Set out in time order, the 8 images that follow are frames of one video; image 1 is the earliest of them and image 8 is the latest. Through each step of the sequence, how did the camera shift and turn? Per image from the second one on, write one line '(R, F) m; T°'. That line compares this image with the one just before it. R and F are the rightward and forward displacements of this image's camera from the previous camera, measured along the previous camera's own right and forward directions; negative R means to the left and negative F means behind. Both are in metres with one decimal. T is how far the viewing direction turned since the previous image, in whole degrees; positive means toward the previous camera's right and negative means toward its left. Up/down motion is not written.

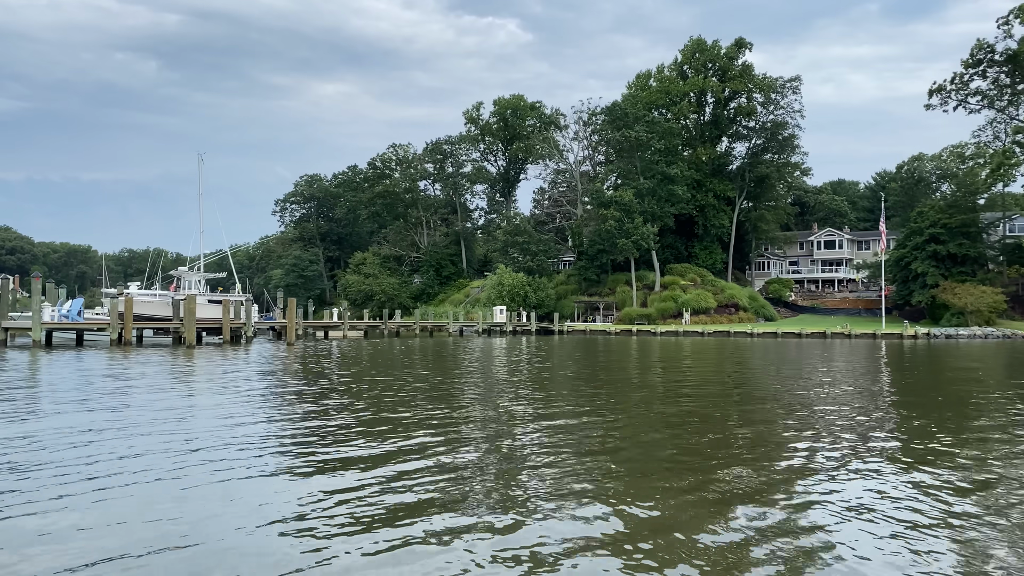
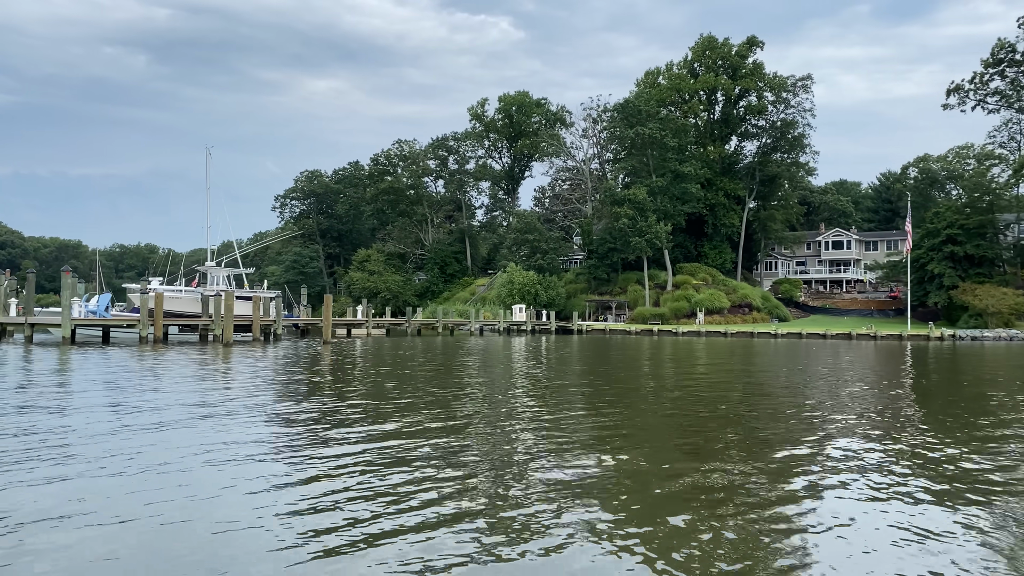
(-1.2, +0.6) m; +1°
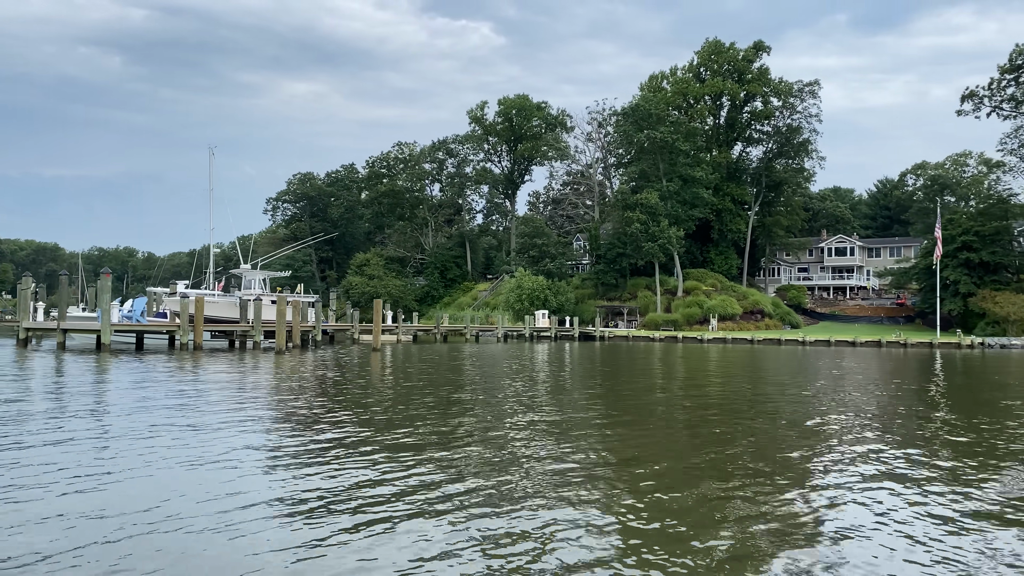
(-1.8, +0.9) m; +2°
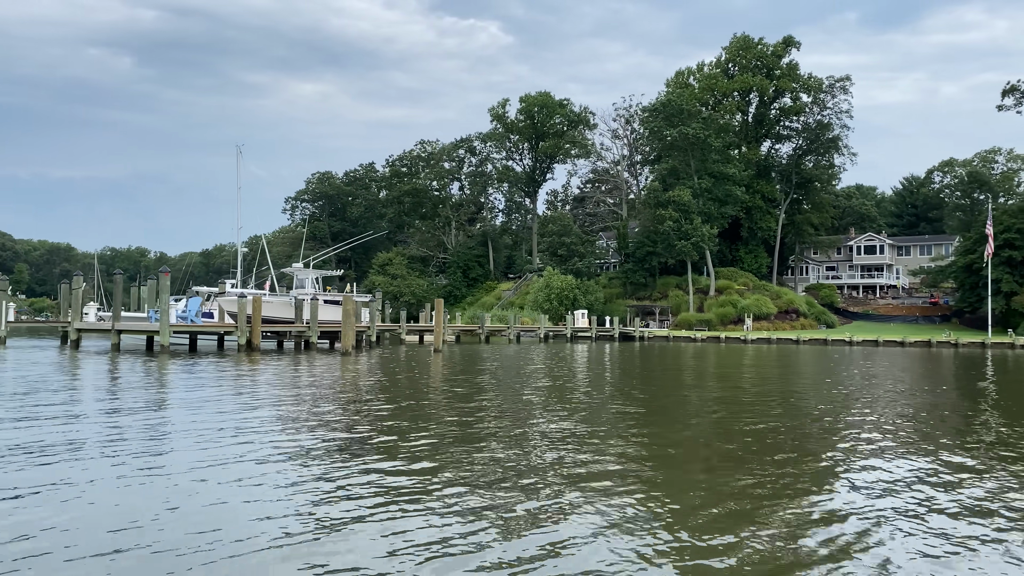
(-1.3, +0.7) m; 0°
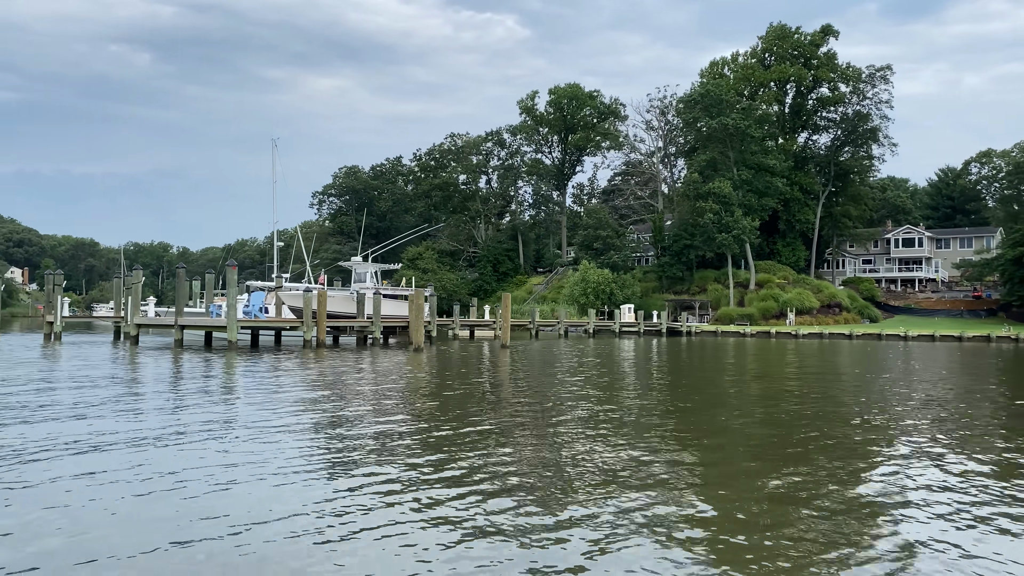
(-1.1, +0.6) m; -1°
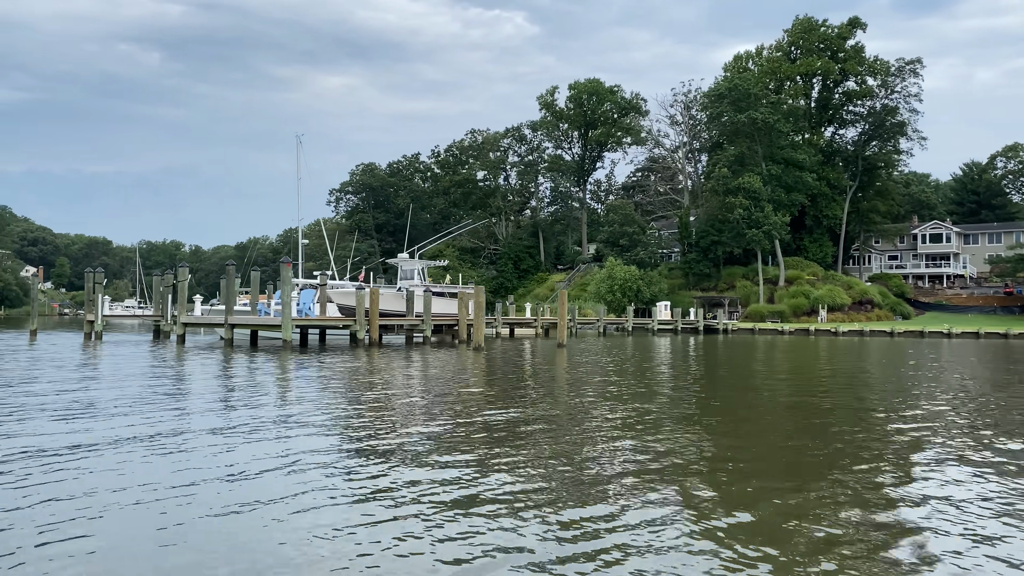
(-1.0, +0.5) m; -1°
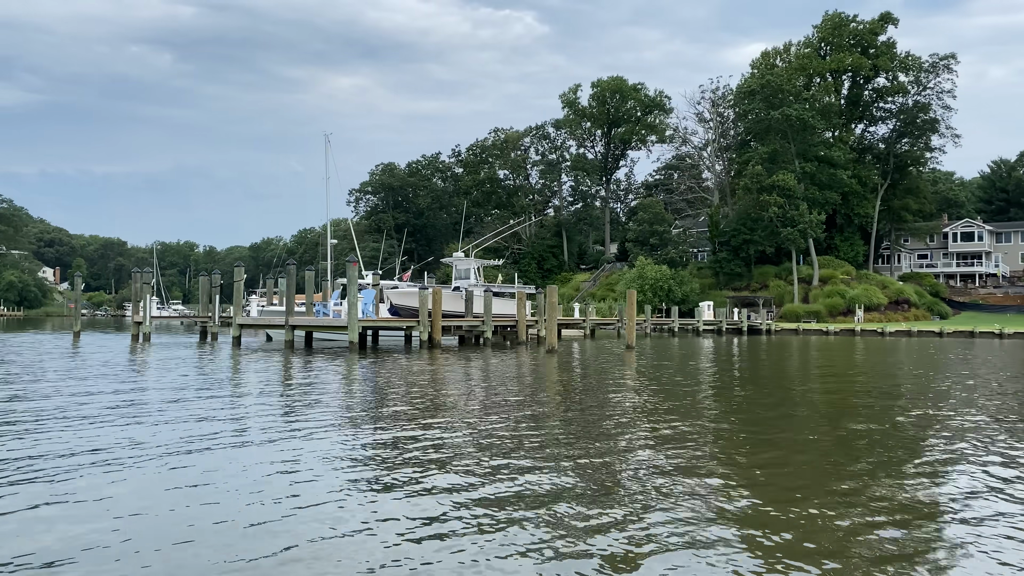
(-1.1, +0.6) m; -1°
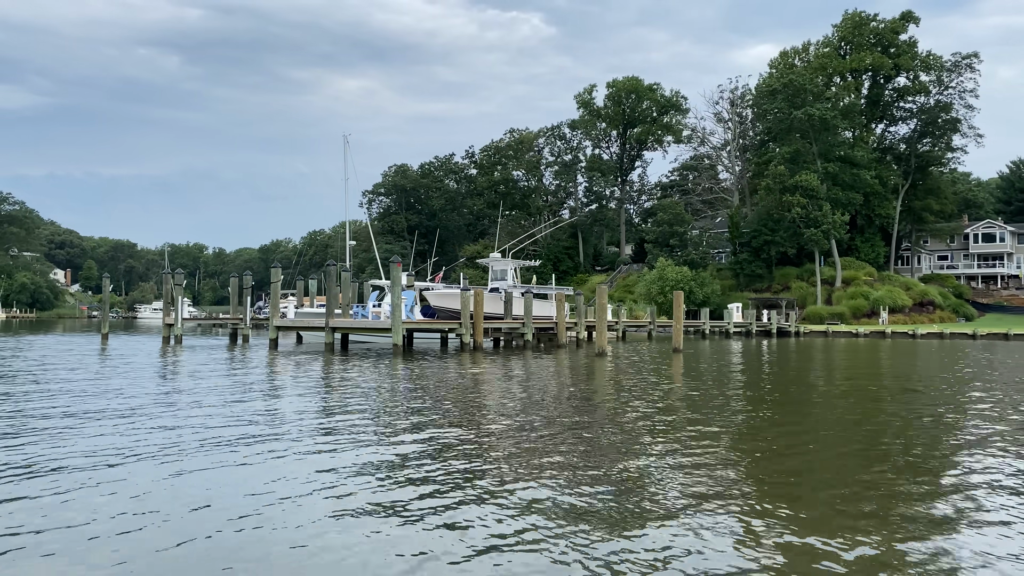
(-0.7, +0.4) m; 0°
